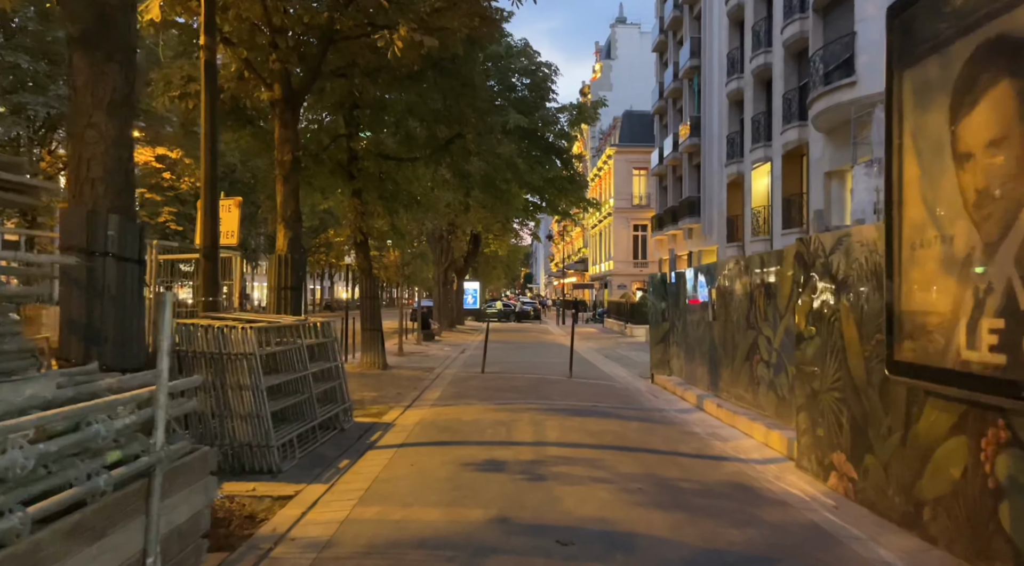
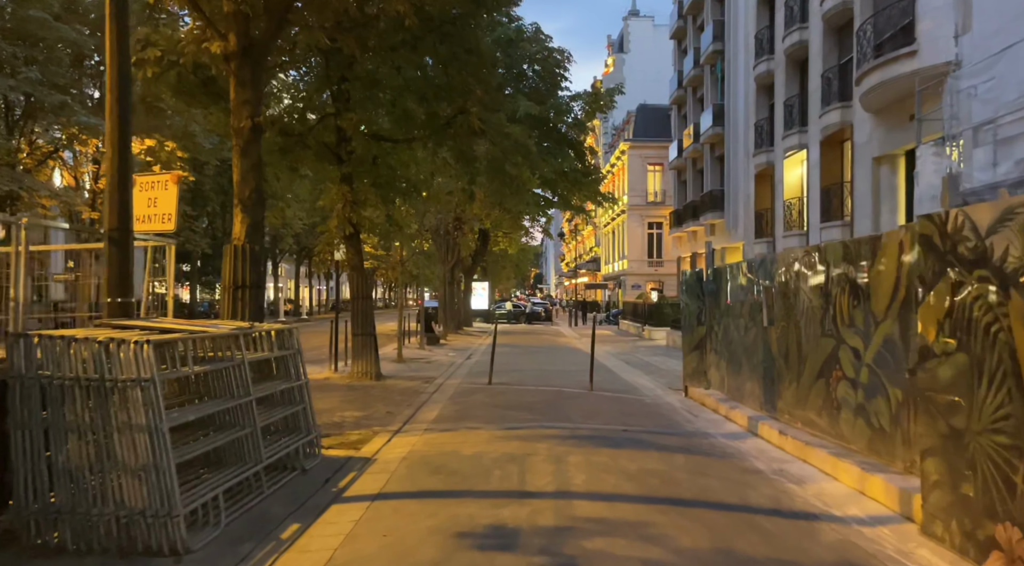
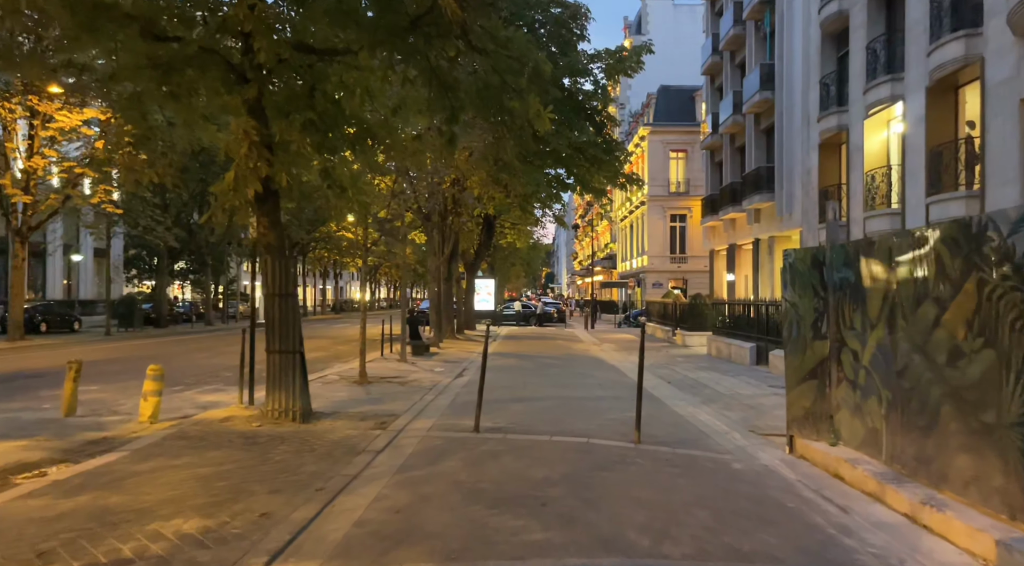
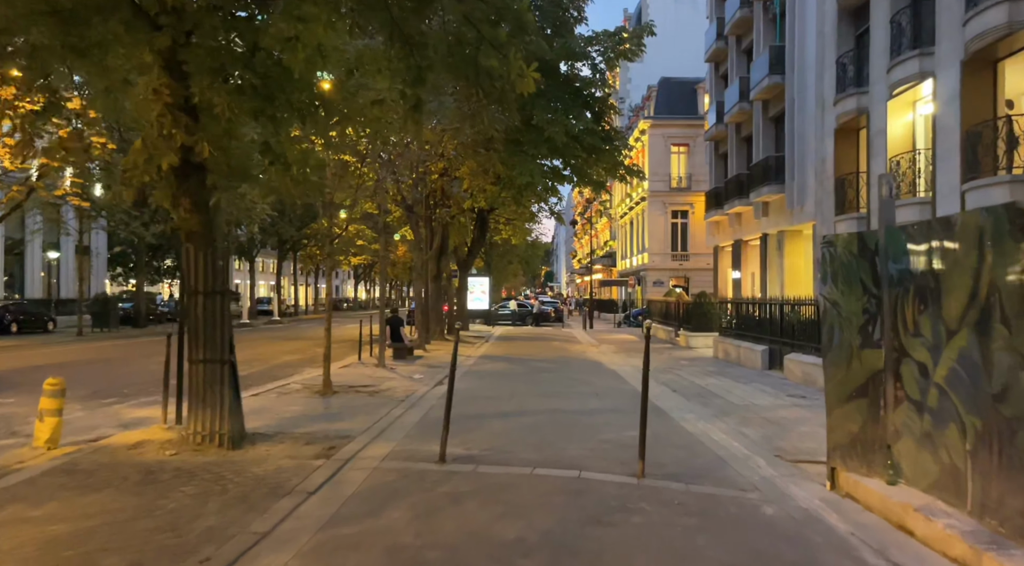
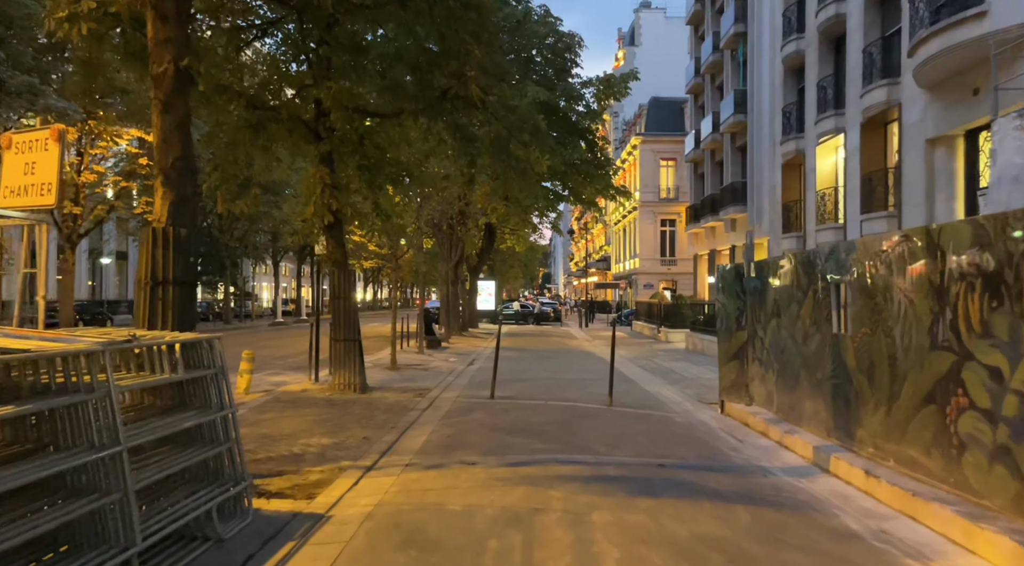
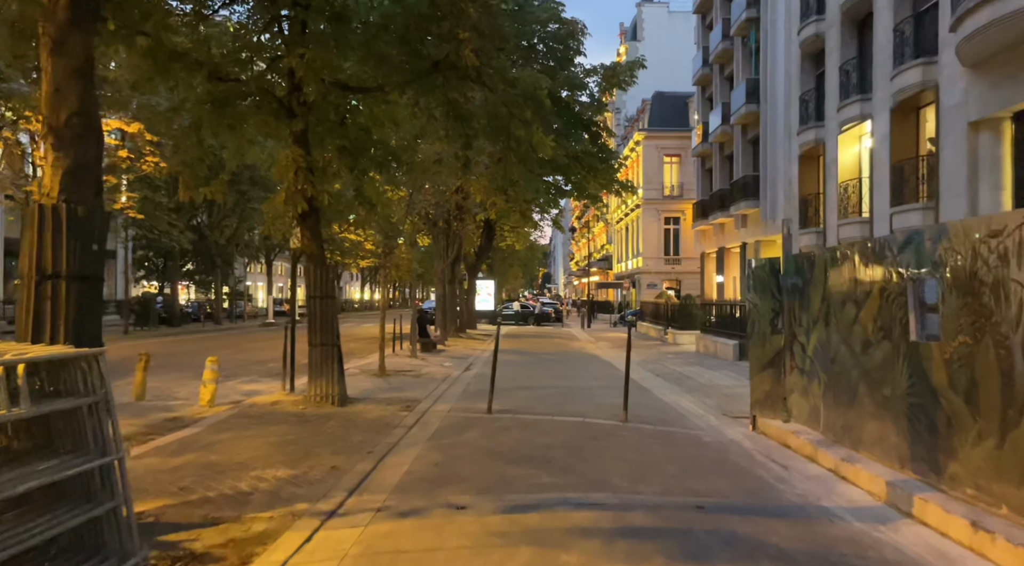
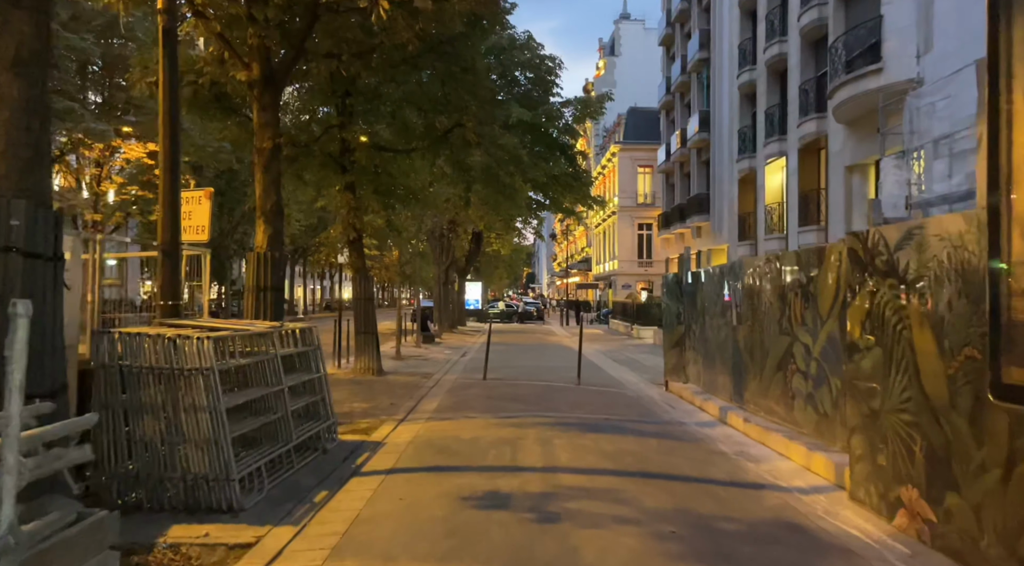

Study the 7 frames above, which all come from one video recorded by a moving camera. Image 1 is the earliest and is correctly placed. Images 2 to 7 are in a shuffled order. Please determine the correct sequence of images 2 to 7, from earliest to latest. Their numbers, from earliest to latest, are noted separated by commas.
7, 2, 5, 6, 3, 4
